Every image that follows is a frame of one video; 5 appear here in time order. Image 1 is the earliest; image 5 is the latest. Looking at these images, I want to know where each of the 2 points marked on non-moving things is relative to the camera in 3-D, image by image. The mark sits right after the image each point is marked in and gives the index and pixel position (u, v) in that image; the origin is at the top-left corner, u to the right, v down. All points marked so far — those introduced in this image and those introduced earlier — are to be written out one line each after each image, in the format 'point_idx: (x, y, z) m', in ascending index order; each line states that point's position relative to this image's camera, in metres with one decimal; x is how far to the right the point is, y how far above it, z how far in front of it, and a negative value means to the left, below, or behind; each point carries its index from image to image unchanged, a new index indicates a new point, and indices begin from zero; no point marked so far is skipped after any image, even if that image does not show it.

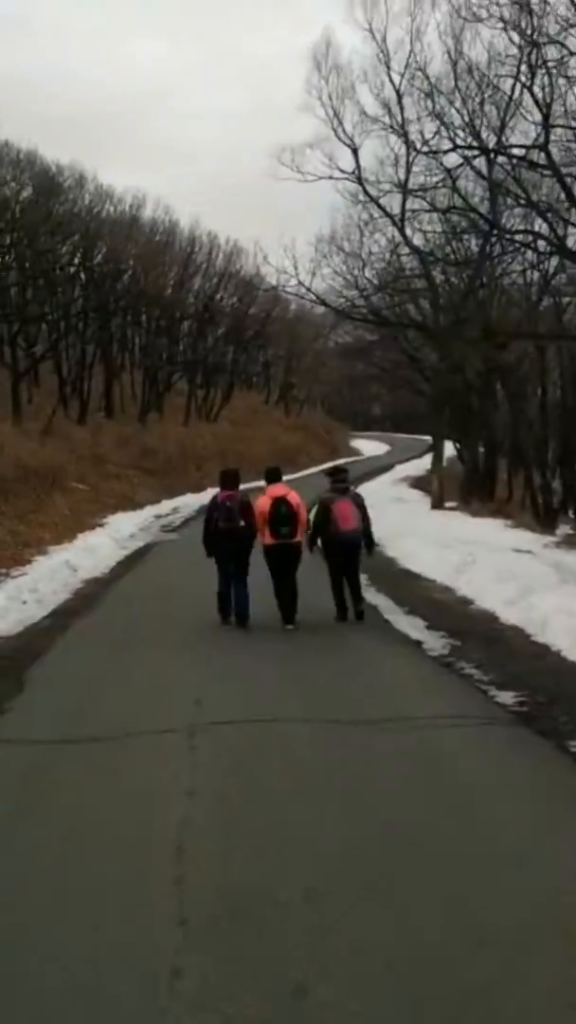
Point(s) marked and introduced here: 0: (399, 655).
0: (+1.2, -1.5, +9.8) m
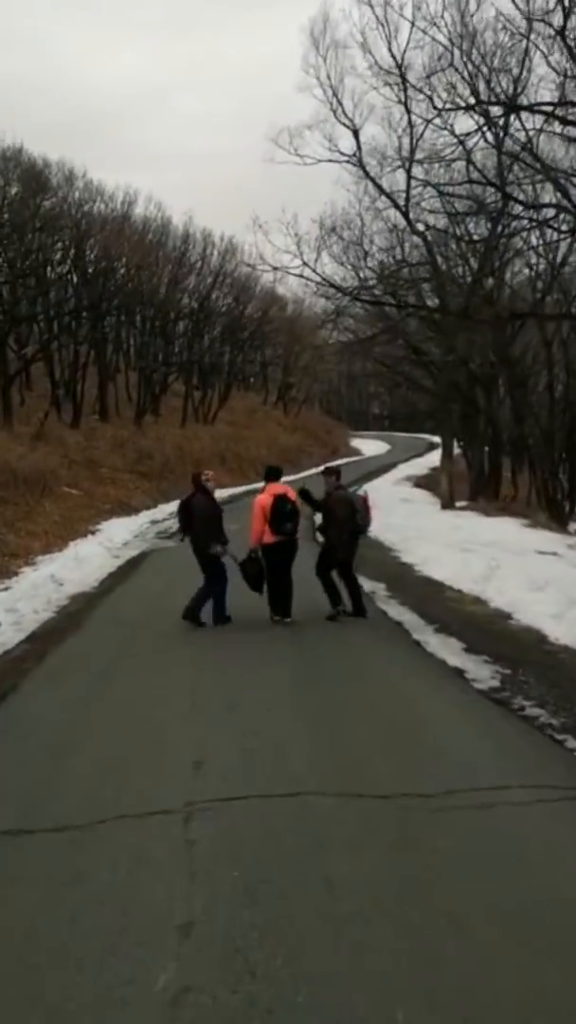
0: (+1.4, -1.6, +8.1) m
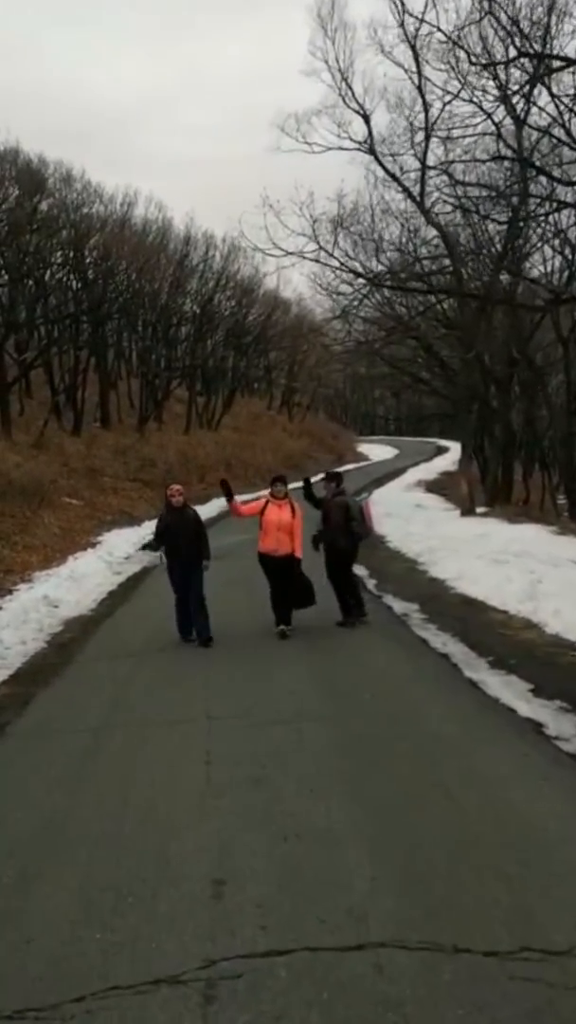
0: (+1.7, -1.7, +6.5) m
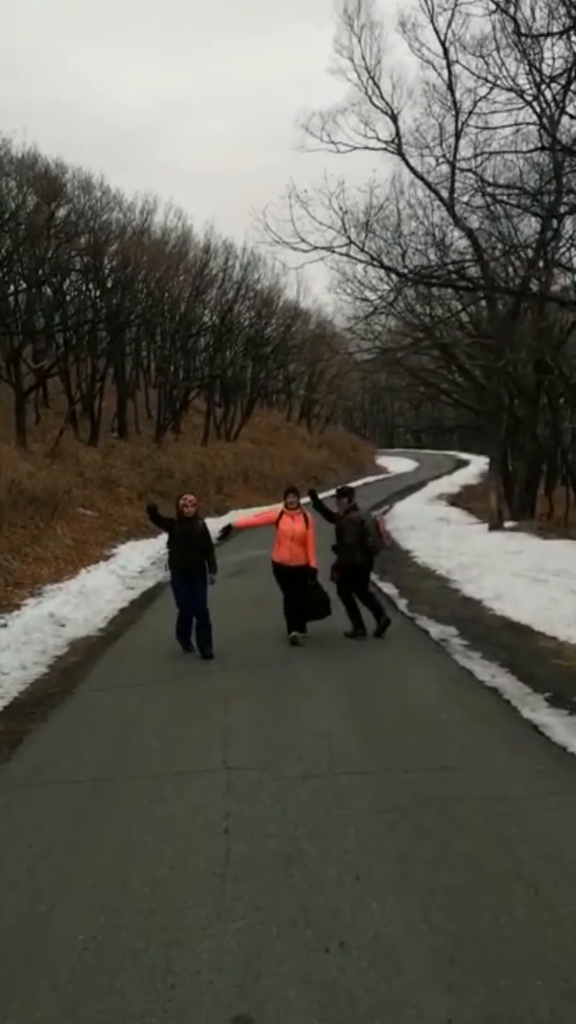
0: (+1.9, -1.8, +5.4) m
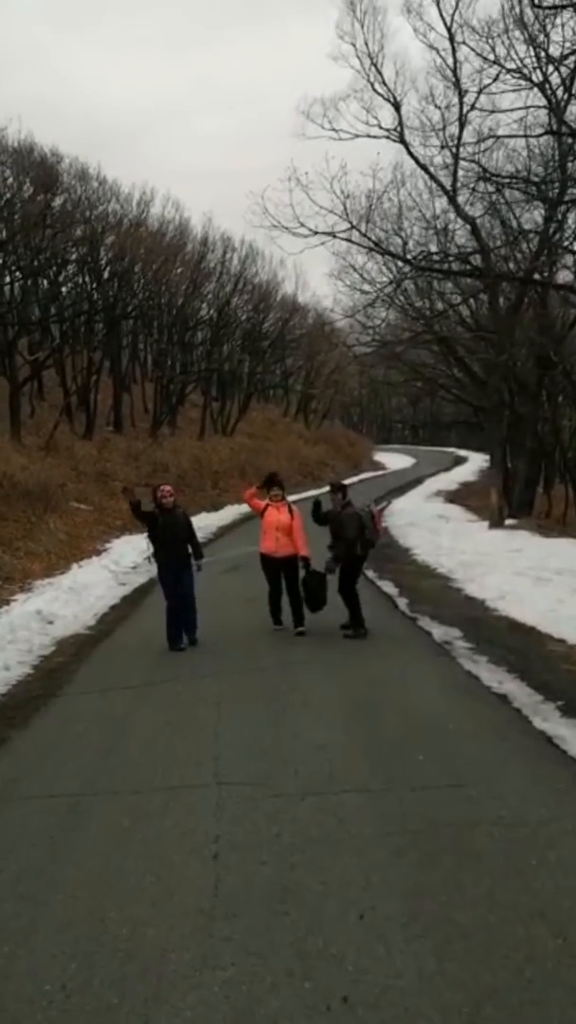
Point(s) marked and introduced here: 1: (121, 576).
0: (+1.9, -1.8, +4.9) m
1: (-3.6, -1.4, +19.2) m
